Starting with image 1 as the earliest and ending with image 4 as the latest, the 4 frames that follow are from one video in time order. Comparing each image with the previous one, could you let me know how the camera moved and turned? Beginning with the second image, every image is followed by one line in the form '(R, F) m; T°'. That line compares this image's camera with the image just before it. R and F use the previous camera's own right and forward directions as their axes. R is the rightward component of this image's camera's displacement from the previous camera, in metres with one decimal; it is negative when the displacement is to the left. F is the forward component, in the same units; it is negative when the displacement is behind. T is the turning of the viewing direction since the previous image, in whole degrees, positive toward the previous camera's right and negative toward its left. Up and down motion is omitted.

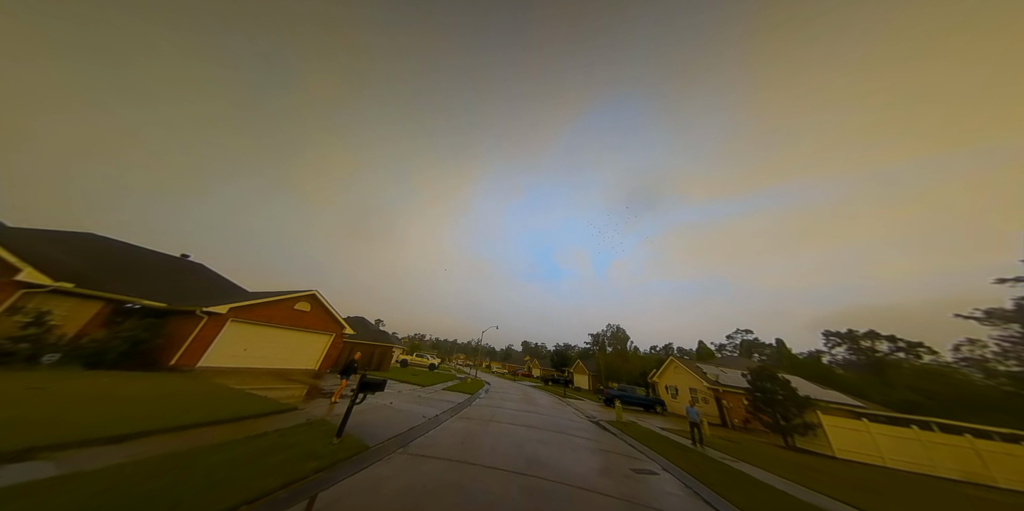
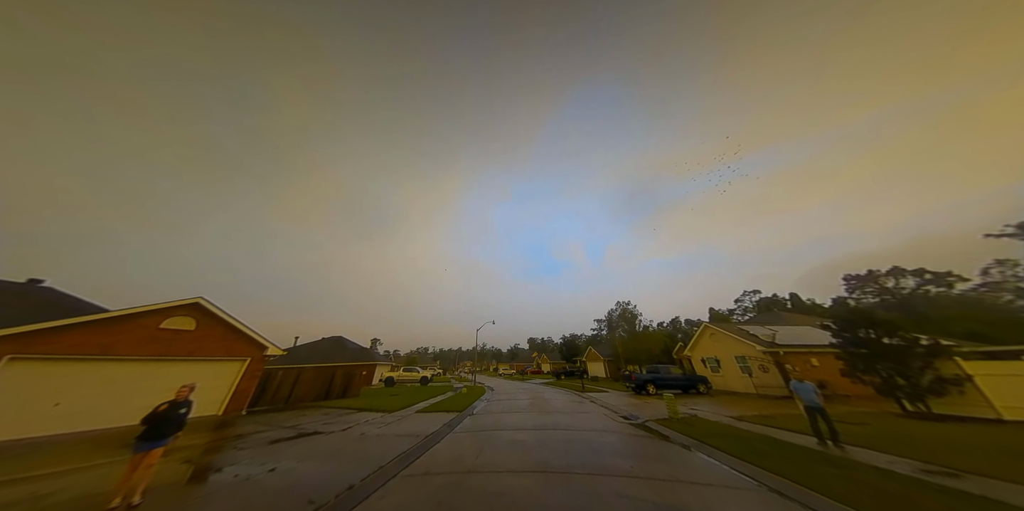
(+0.3, +2.6) m; +2°
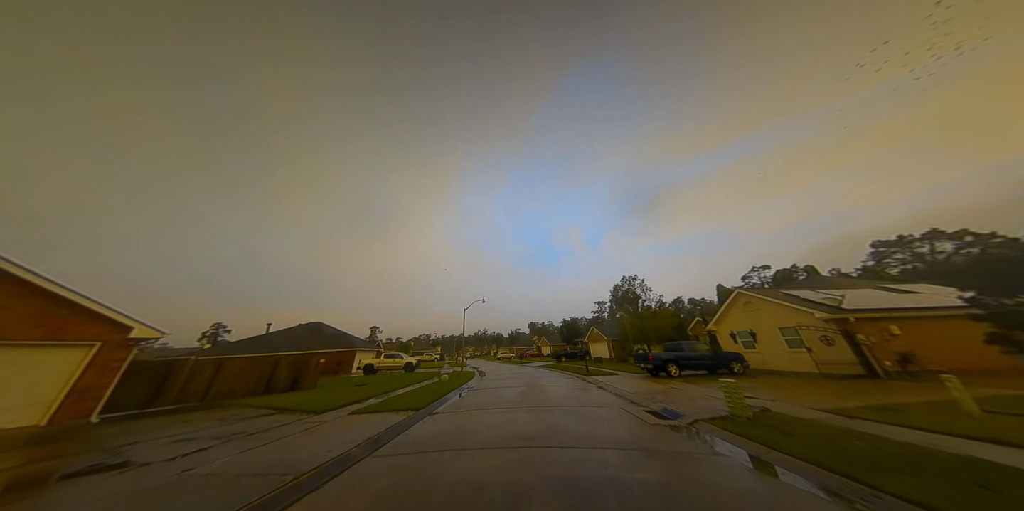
(+0.5, +2.2) m; 0°
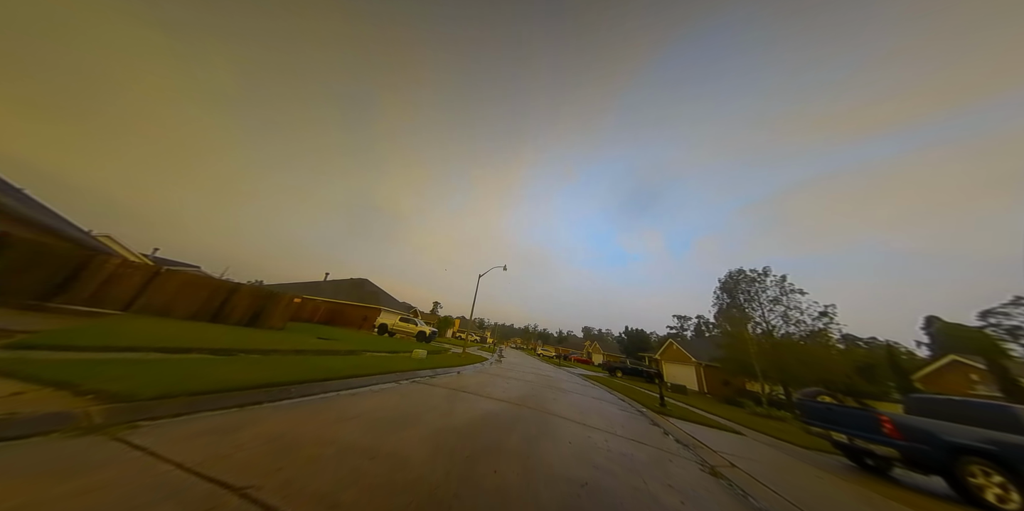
(+1.0, +3.9) m; -16°
